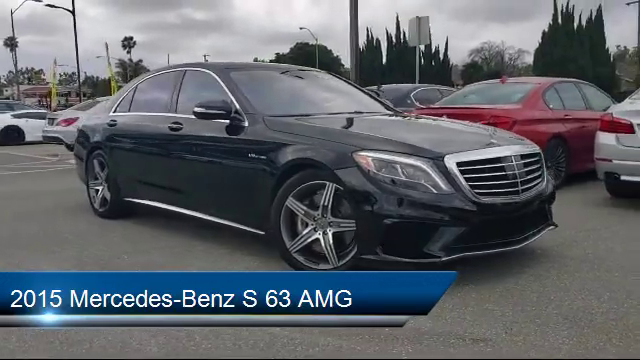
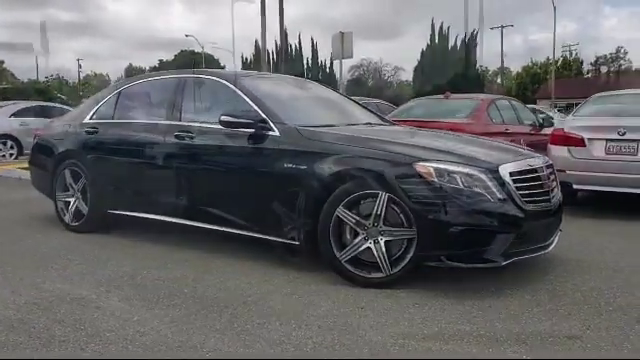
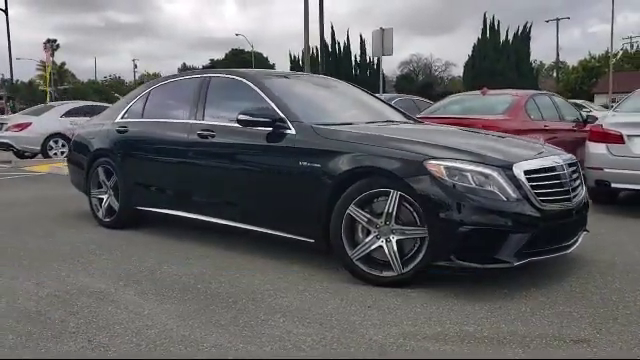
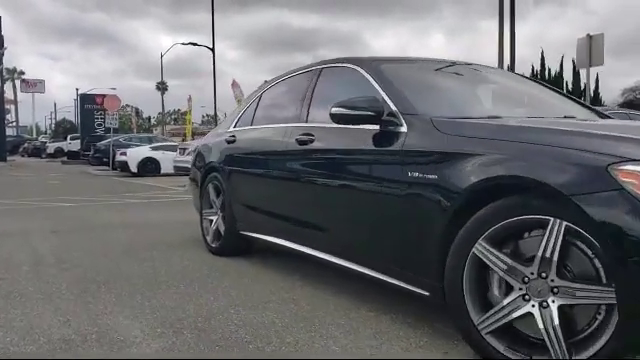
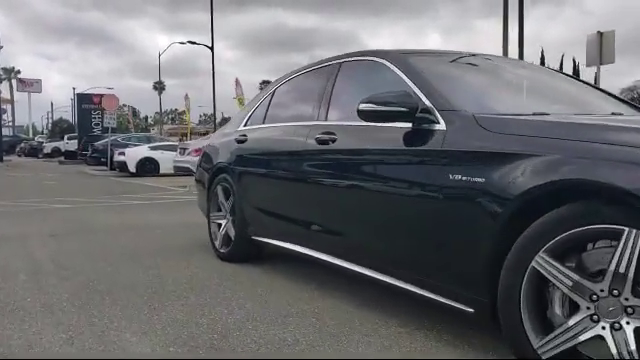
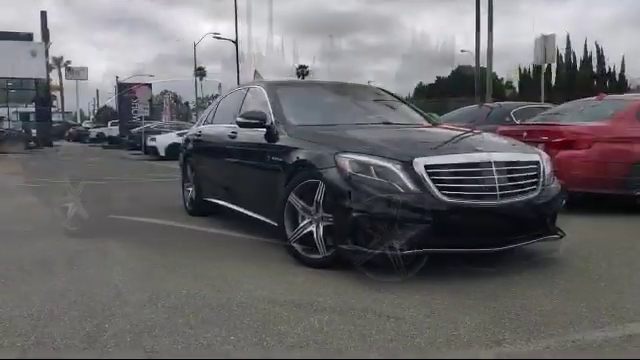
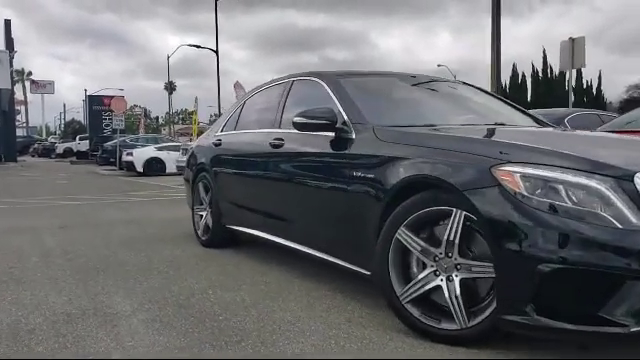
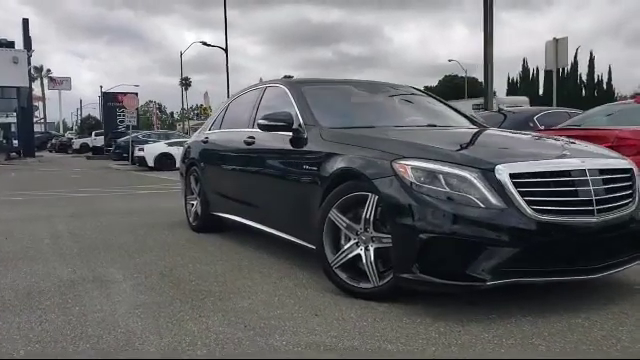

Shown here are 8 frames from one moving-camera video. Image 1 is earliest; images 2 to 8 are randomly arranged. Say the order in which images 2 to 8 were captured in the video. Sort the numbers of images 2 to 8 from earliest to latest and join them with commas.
3, 2, 6, 8, 7, 4, 5
